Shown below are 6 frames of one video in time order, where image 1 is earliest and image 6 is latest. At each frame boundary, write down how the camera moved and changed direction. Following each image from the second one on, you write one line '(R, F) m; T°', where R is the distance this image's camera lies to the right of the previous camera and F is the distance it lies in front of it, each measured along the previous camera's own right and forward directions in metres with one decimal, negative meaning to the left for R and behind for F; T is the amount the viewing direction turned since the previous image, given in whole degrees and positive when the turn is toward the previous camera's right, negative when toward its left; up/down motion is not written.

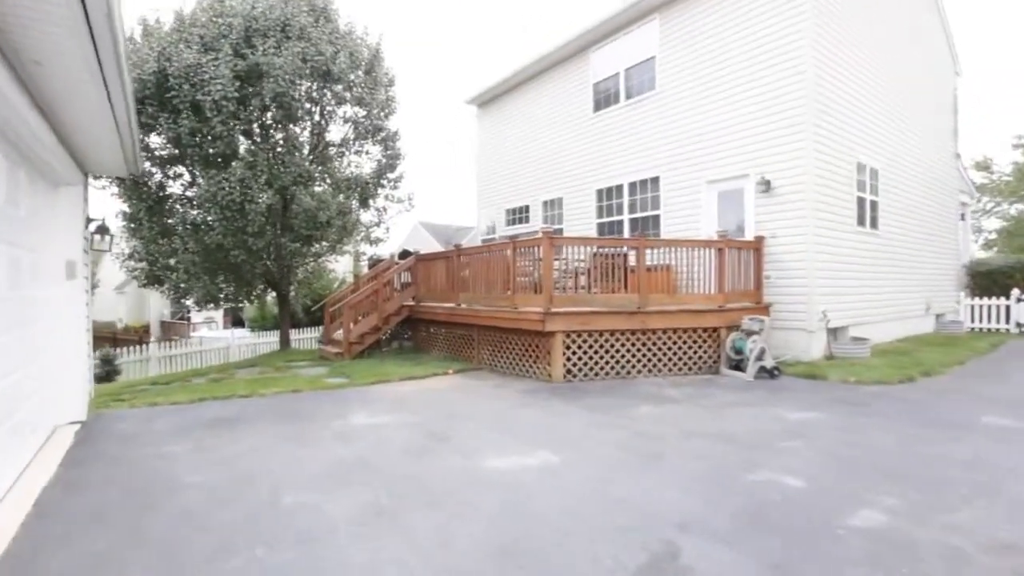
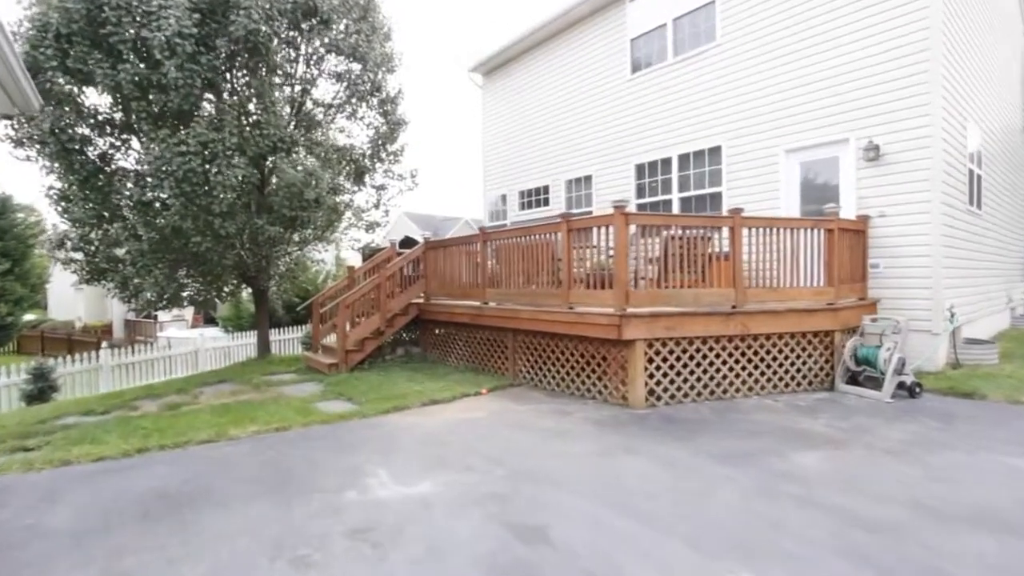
(-1.0, +2.2) m; +2°
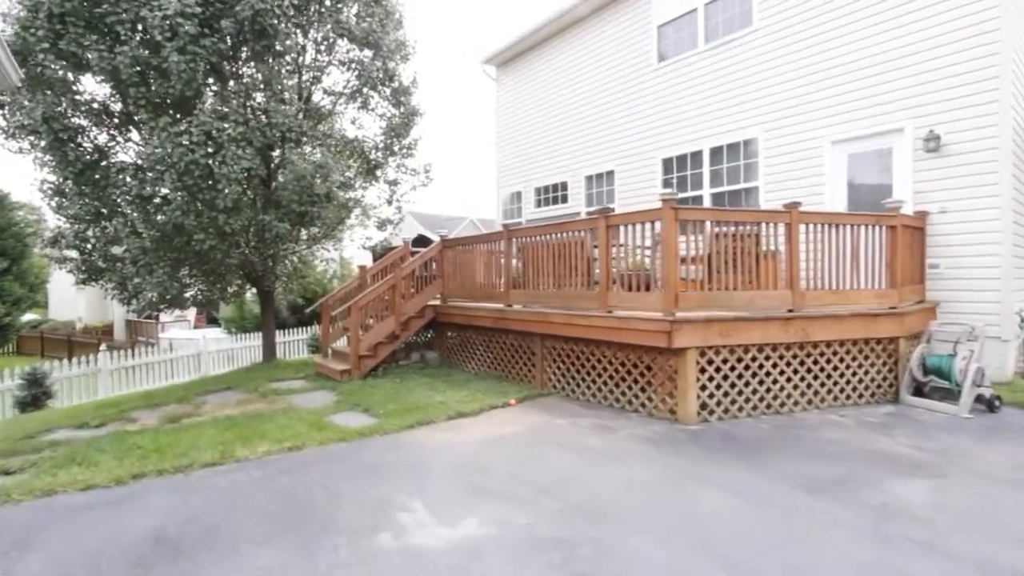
(-0.4, +0.6) m; 0°
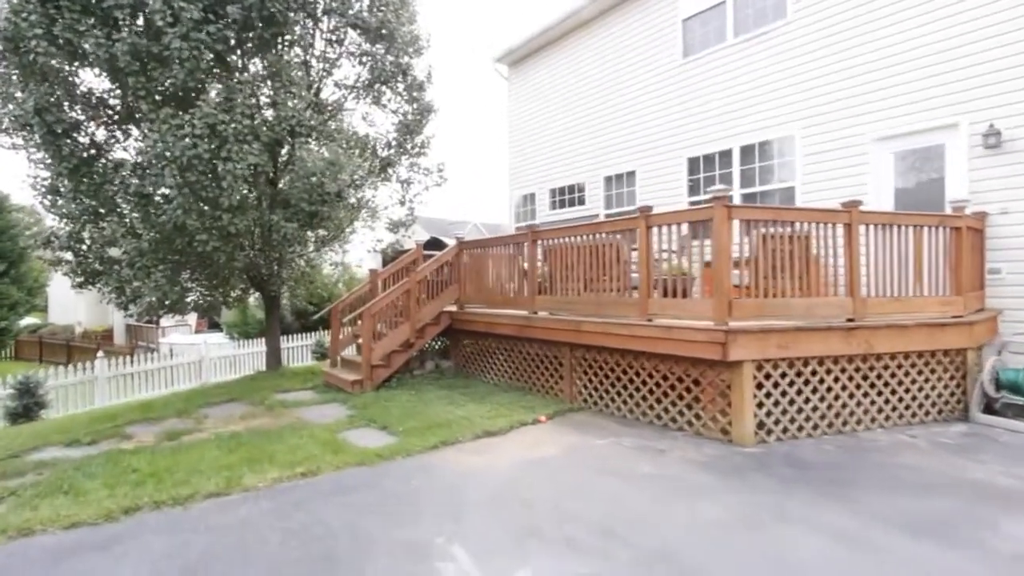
(-0.4, +0.5) m; 0°
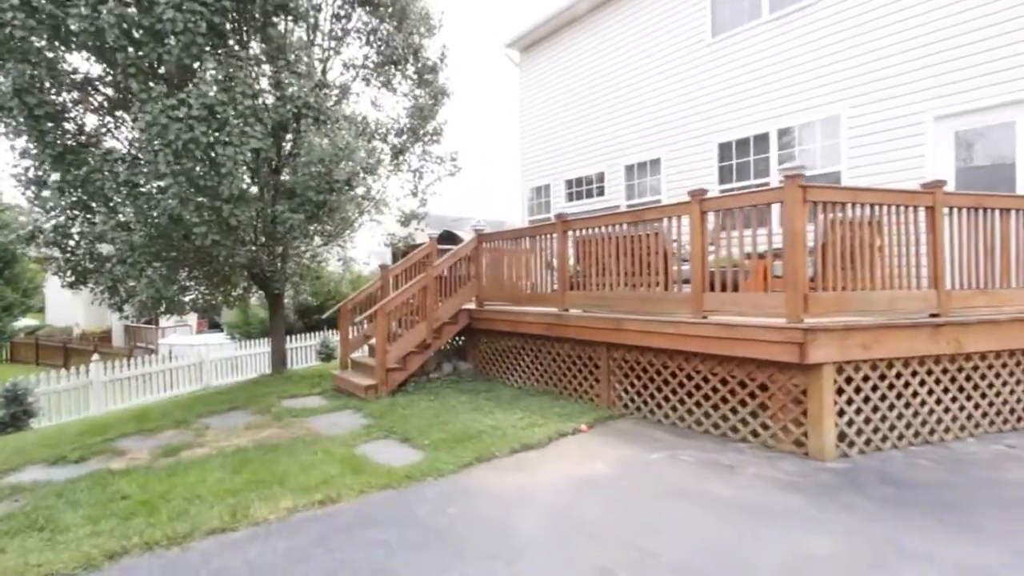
(-0.4, +0.6) m; 0°
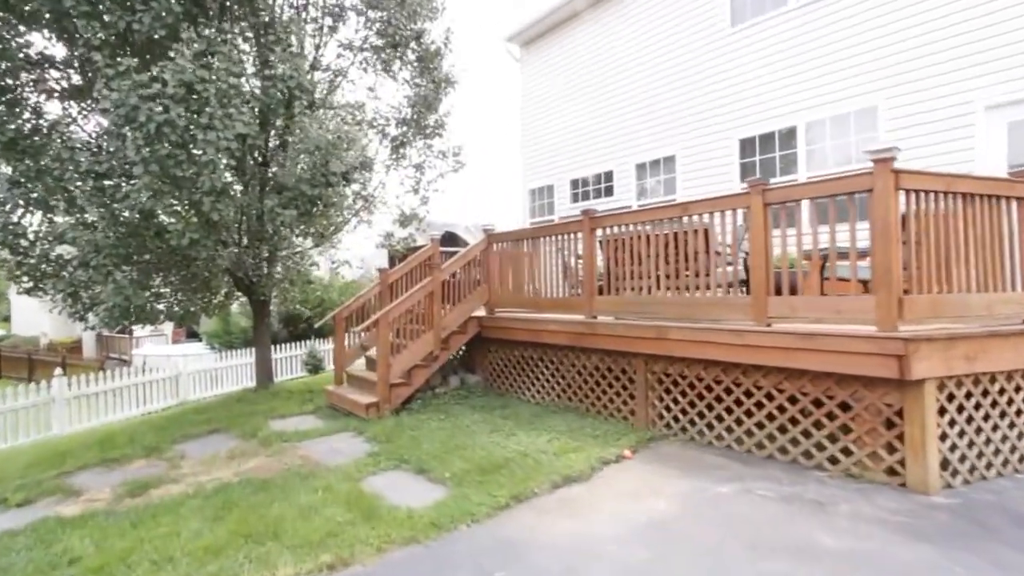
(-0.5, +0.8) m; +2°
